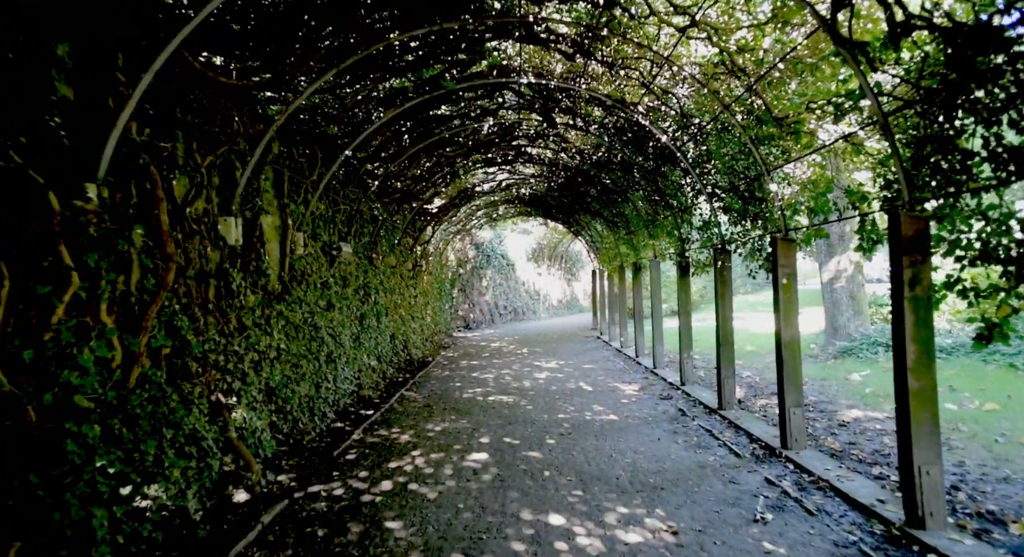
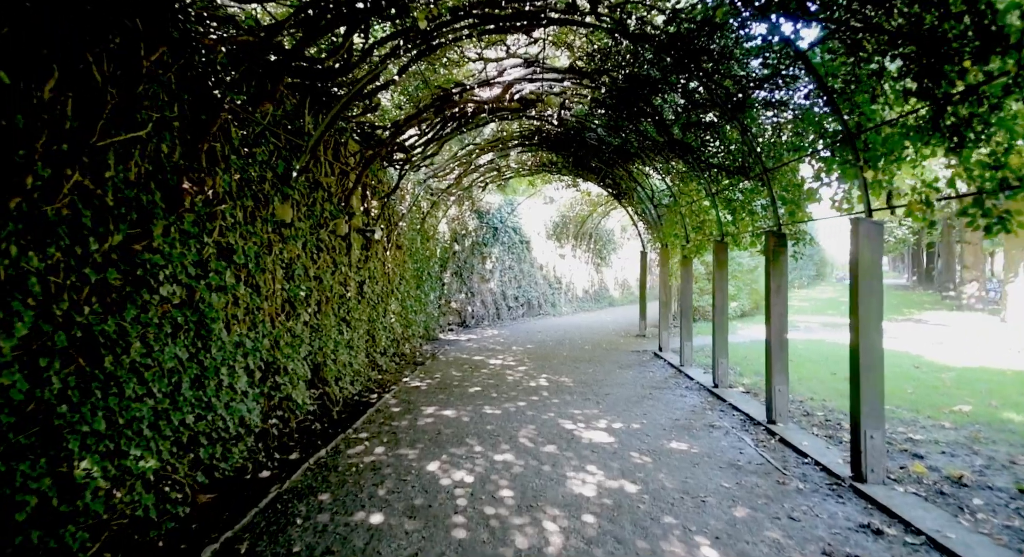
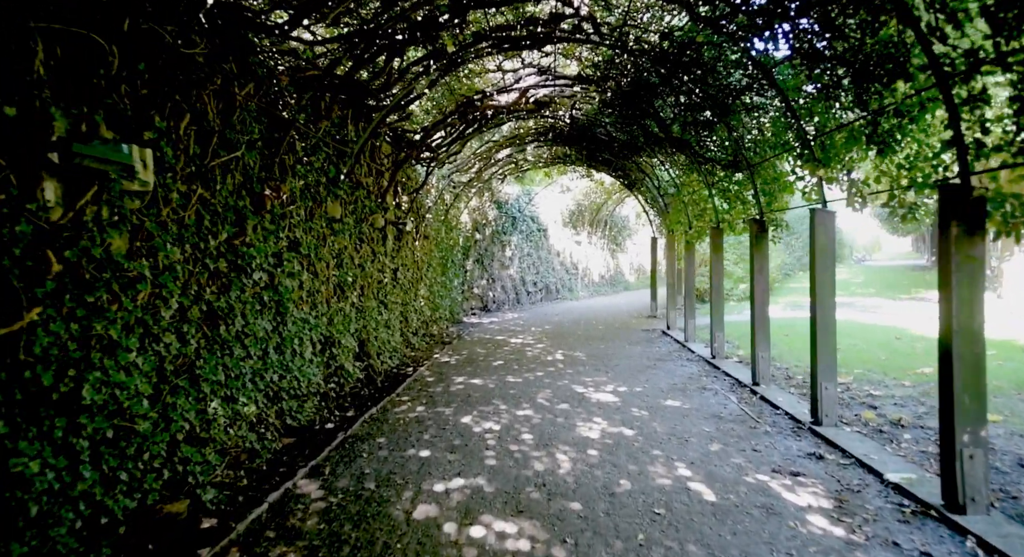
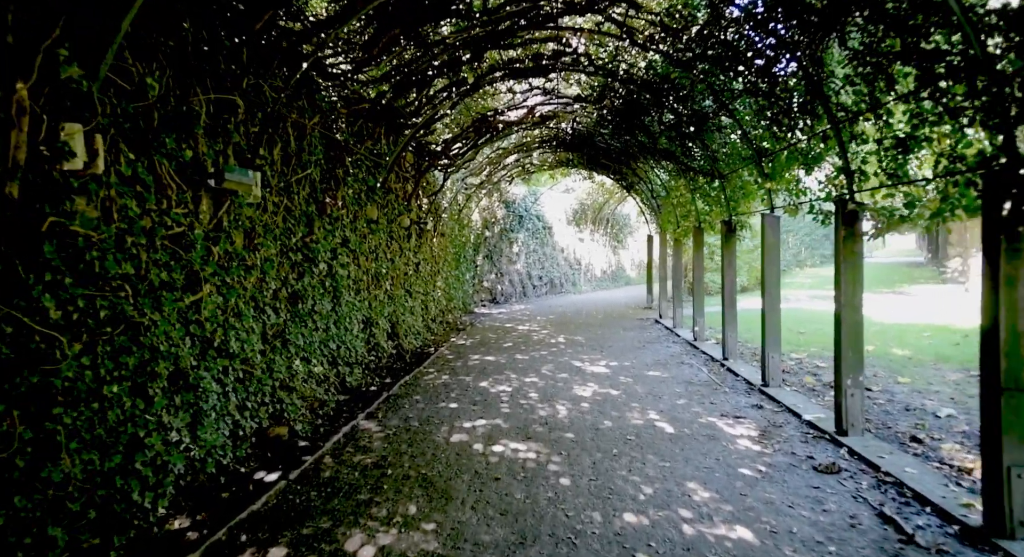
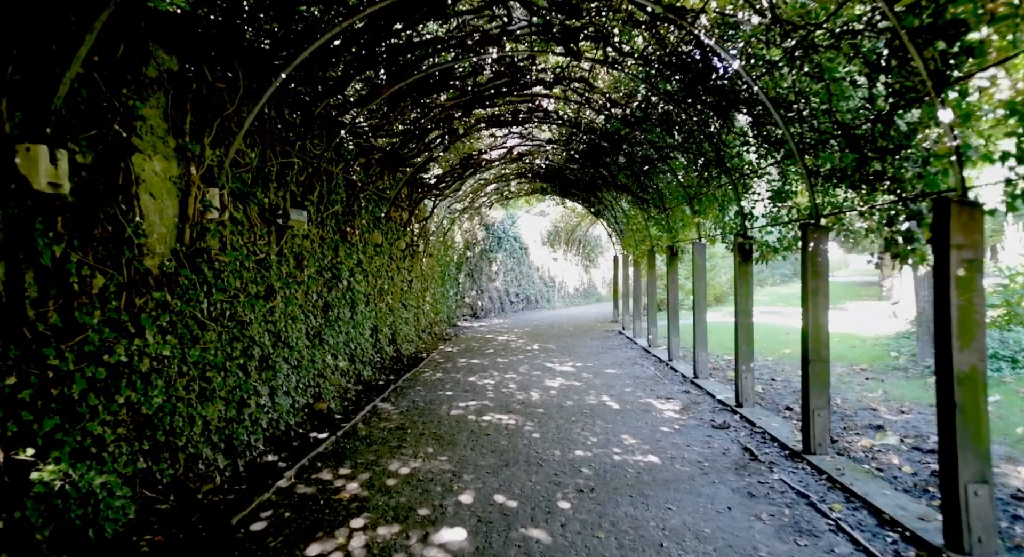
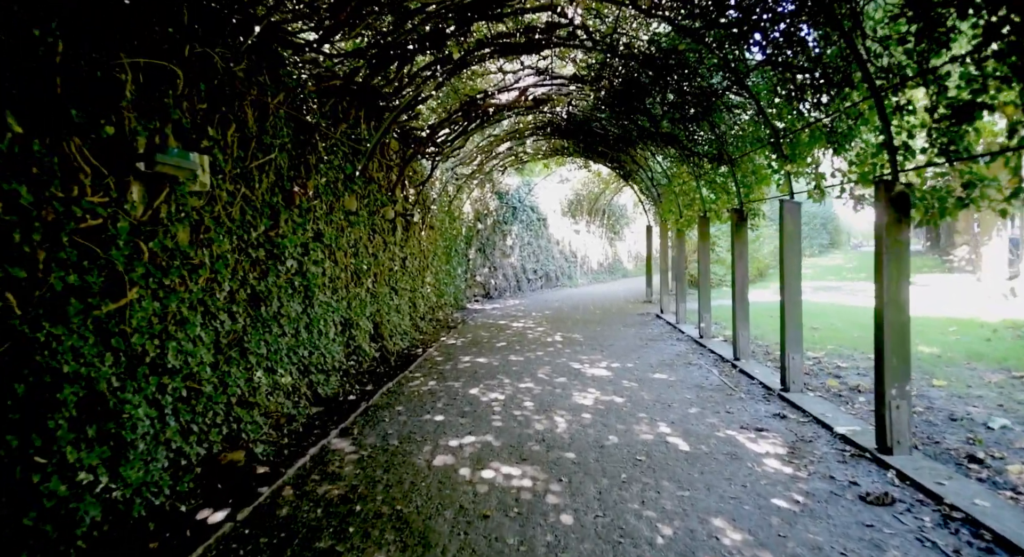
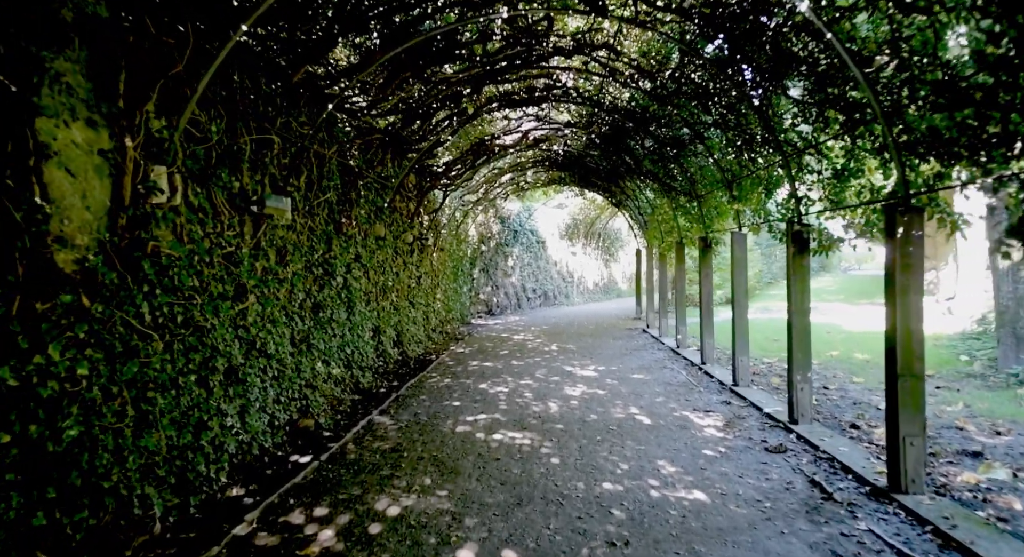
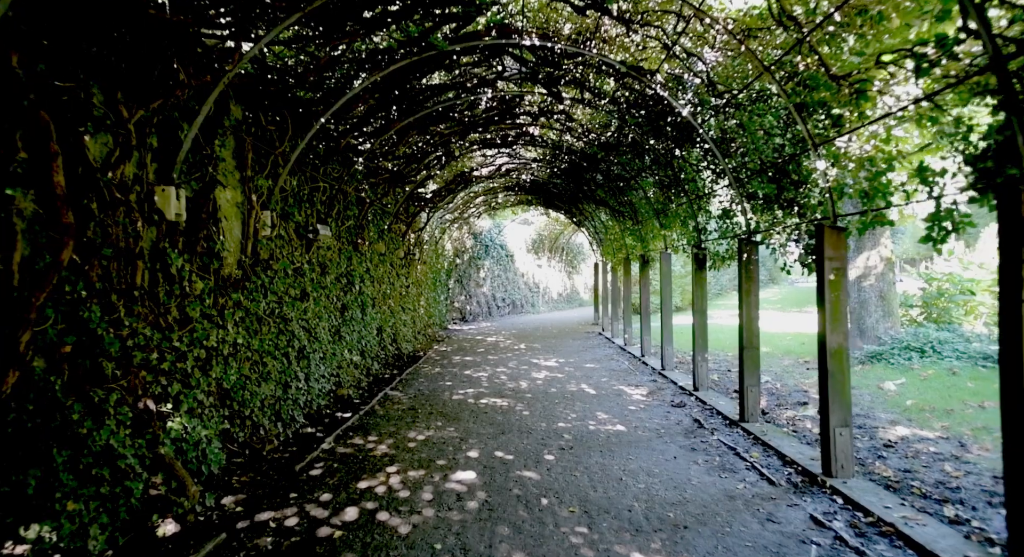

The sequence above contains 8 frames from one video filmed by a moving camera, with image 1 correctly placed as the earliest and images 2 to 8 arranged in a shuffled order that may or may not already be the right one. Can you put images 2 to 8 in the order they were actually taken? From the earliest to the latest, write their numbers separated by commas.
8, 5, 7, 4, 6, 3, 2
